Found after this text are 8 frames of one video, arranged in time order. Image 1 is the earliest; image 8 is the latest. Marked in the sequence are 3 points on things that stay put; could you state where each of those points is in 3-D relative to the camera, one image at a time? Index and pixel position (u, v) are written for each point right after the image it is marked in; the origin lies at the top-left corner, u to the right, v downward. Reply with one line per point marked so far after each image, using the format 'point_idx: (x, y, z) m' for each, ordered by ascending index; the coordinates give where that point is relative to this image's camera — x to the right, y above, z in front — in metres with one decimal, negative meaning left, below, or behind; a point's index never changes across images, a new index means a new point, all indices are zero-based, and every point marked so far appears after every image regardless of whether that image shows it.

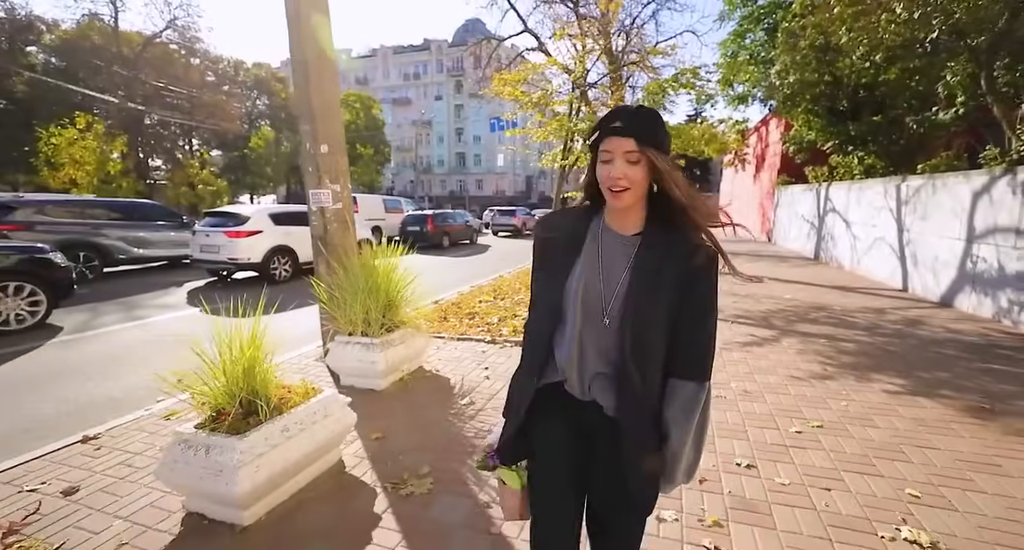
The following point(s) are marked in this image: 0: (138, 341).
0: (-5.2, -0.9, +6.2) m
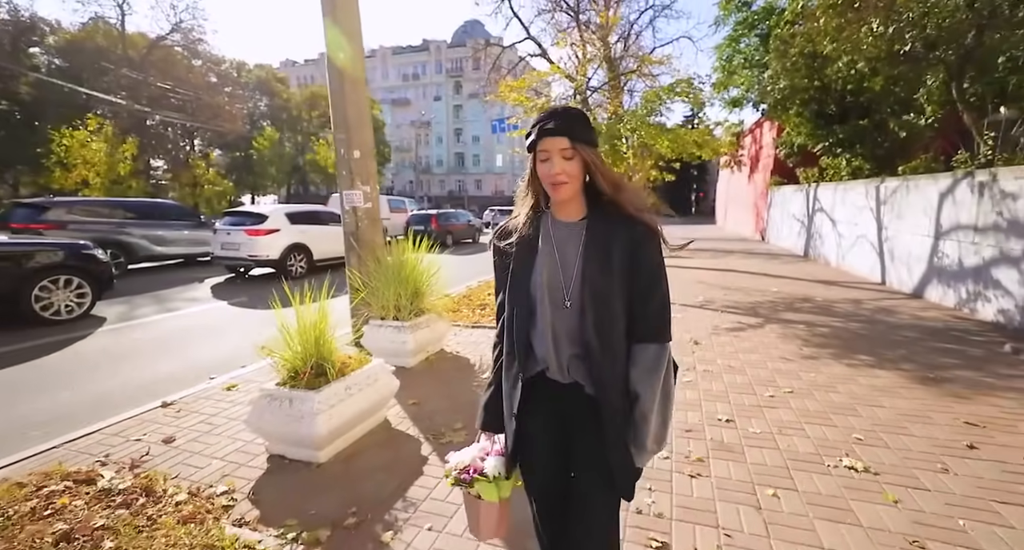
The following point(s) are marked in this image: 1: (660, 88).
0: (-5.1, -0.8, +6.7) m
1: (+3.5, +4.2, +10.7) m
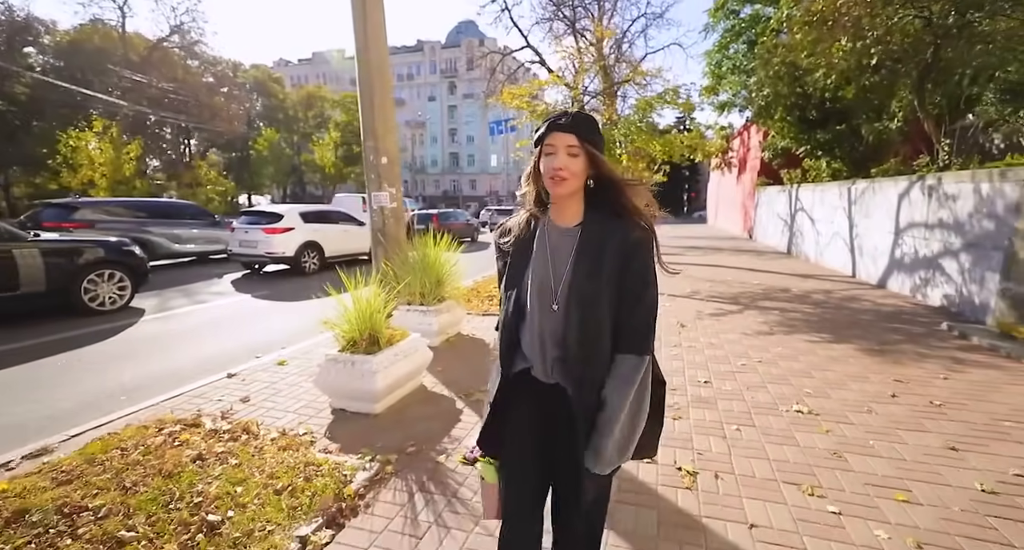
0: (-5.0, -0.7, +7.4) m
1: (+3.5, +4.3, +11.5) m
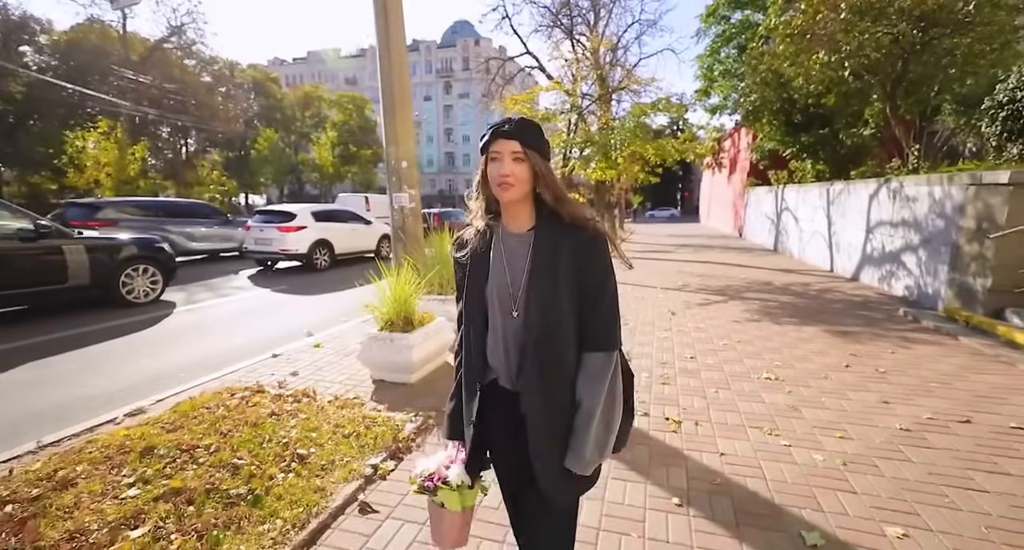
0: (-4.9, -0.6, +8.0) m
1: (+3.6, +4.4, +12.1) m
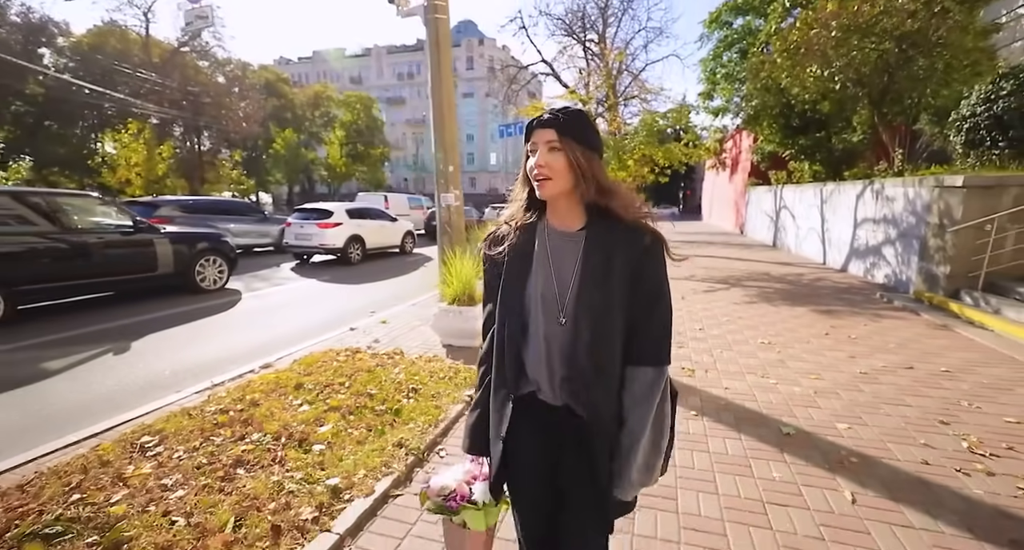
0: (-4.4, -0.5, +9.0) m
1: (+4.1, +4.6, +13.1) m
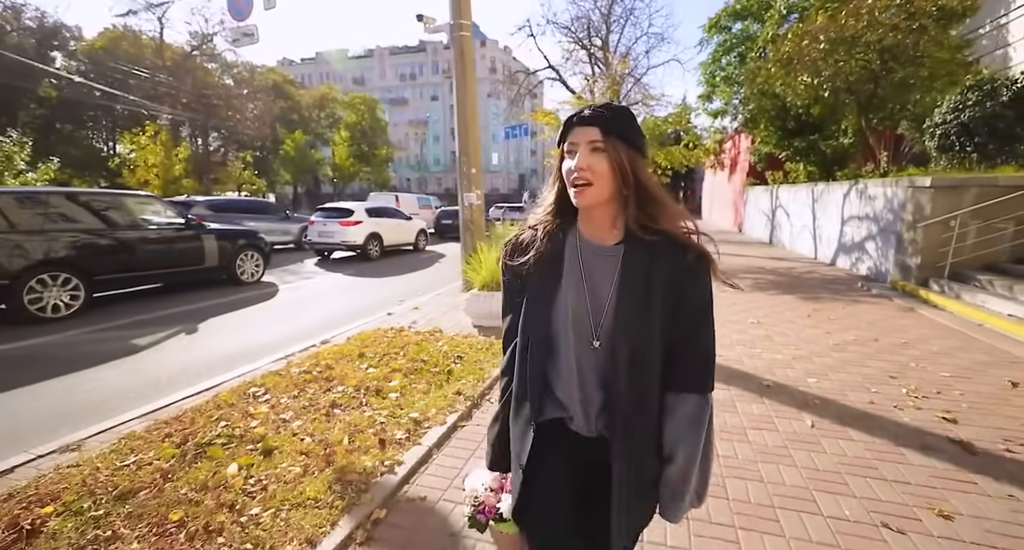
0: (-4.1, -0.3, +9.7) m
1: (+4.4, +4.8, +13.9) m
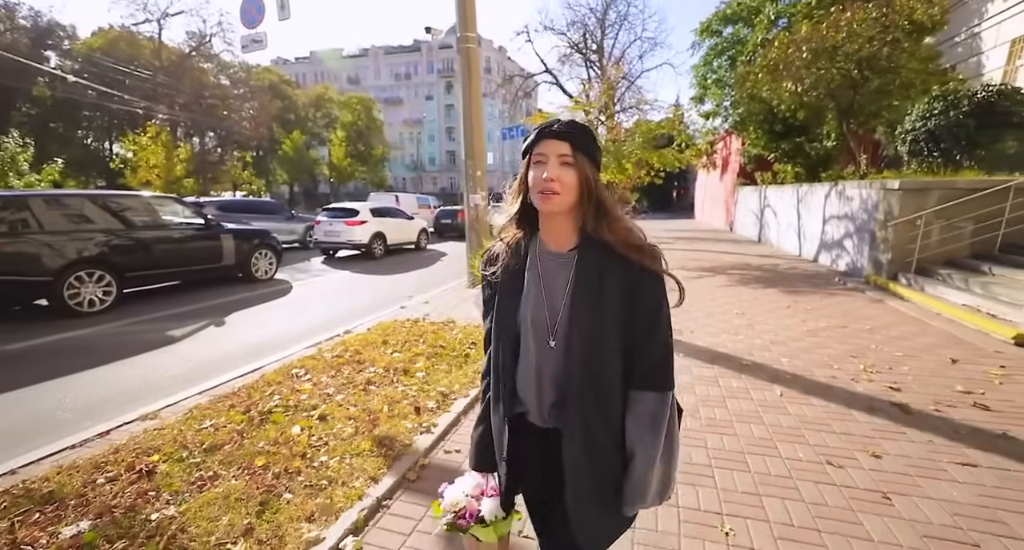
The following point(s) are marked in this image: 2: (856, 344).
0: (-4.0, -0.3, +10.2) m
1: (+4.4, +4.9, +14.5) m
2: (+3.6, -0.7, +4.8) m
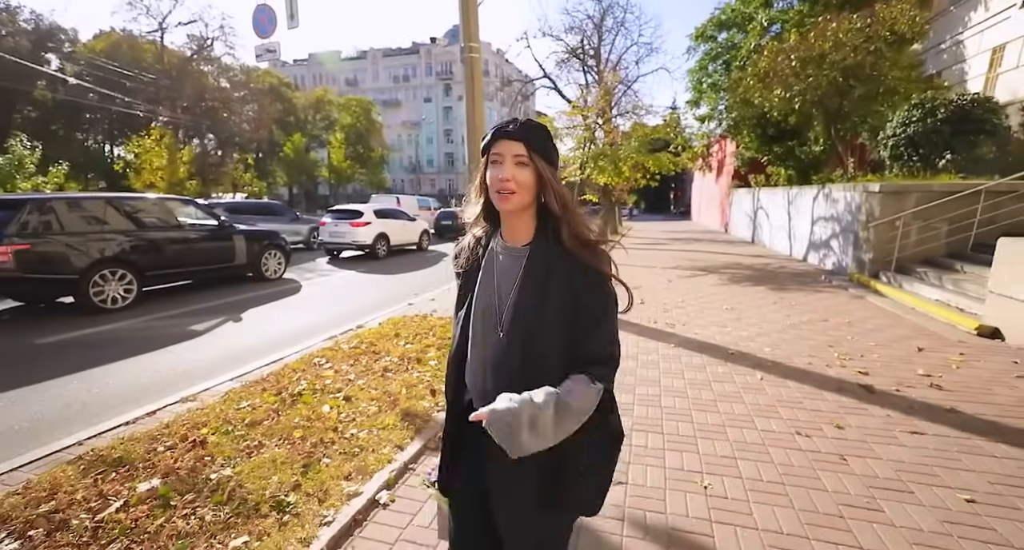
0: (-4.0, -0.3, +10.6) m
1: (+4.4, +4.9, +14.9) m
2: (+3.7, -0.7, +5.2) m
